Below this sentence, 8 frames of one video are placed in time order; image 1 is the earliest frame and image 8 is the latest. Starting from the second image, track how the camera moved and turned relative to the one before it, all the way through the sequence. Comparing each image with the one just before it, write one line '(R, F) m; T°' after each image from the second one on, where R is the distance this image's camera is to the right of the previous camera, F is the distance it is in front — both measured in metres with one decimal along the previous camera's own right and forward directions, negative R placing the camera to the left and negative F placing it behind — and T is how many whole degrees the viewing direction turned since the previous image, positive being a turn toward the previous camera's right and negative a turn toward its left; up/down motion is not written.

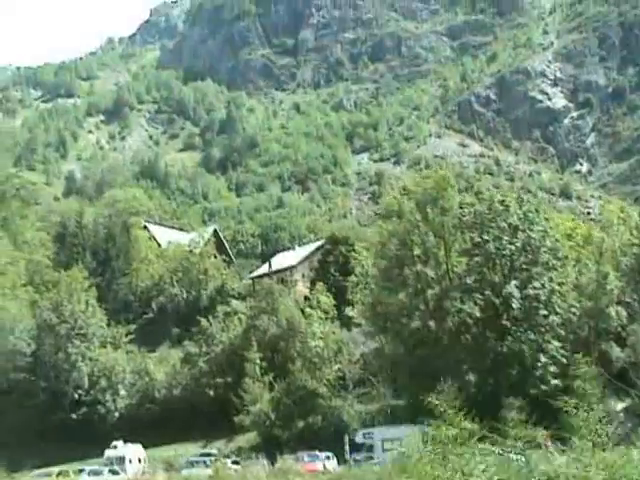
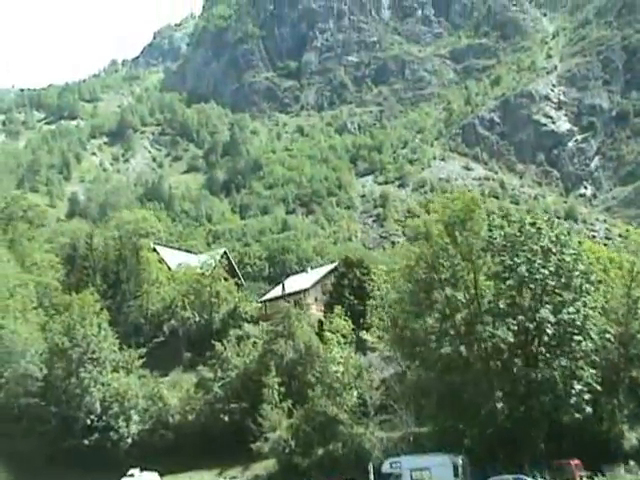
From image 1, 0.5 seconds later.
(-0.7, +0.7) m; 0°
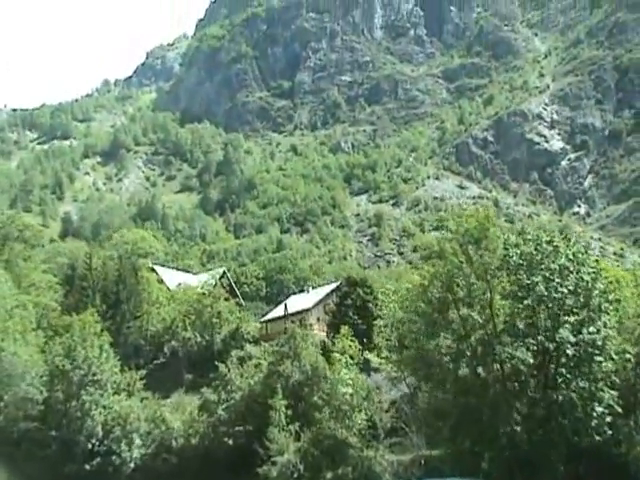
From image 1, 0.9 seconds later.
(-0.5, +0.6) m; 0°
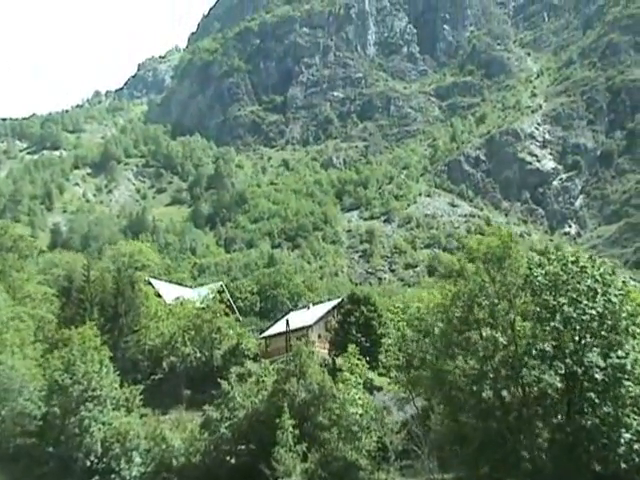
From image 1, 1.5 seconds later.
(-0.8, +0.8) m; +1°
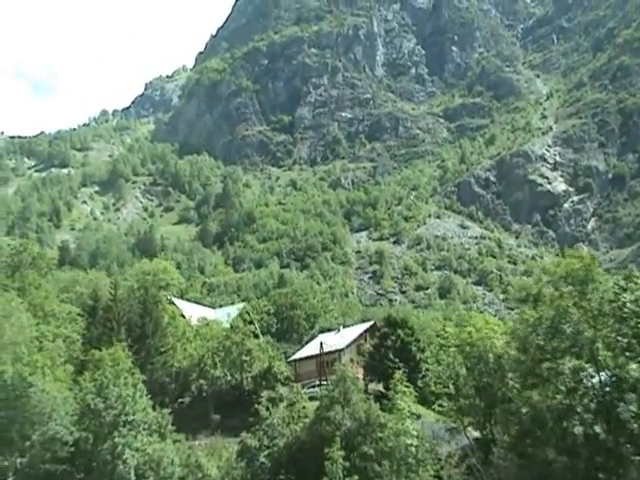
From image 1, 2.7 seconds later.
(-1.6, +1.6) m; 0°
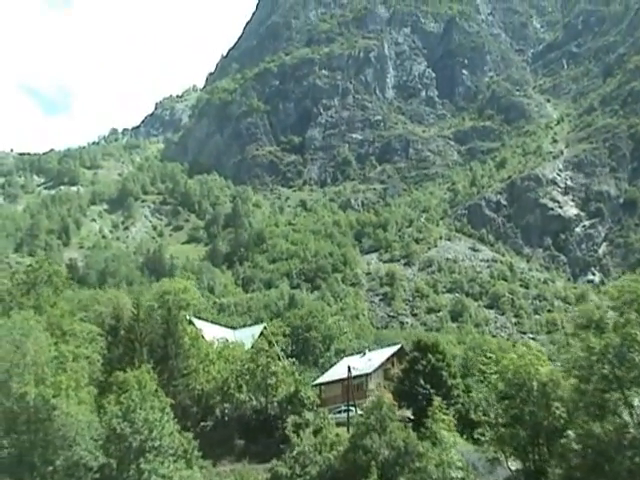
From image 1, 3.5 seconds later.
(-1.1, +1.2) m; 0°
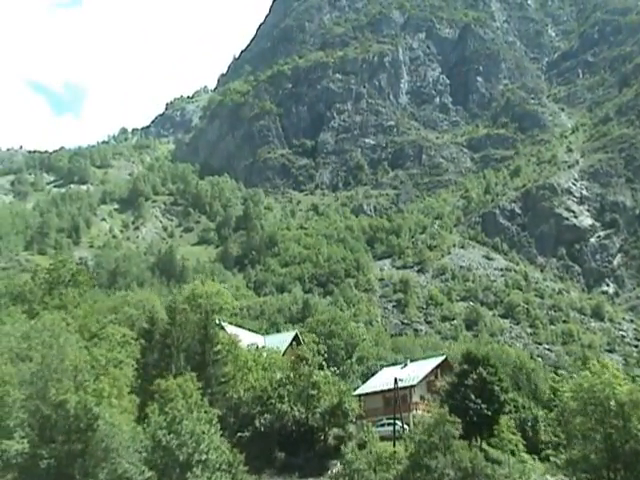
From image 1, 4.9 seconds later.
(-1.9, +2.0) m; 0°
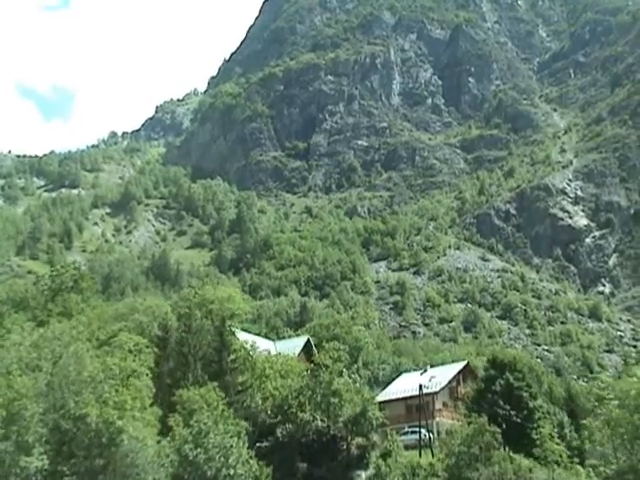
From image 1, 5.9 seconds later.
(-1.4, +1.4) m; +1°
